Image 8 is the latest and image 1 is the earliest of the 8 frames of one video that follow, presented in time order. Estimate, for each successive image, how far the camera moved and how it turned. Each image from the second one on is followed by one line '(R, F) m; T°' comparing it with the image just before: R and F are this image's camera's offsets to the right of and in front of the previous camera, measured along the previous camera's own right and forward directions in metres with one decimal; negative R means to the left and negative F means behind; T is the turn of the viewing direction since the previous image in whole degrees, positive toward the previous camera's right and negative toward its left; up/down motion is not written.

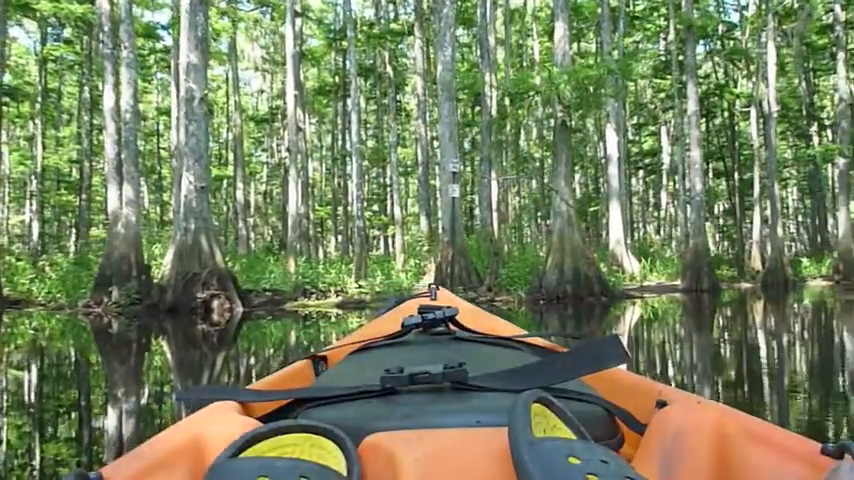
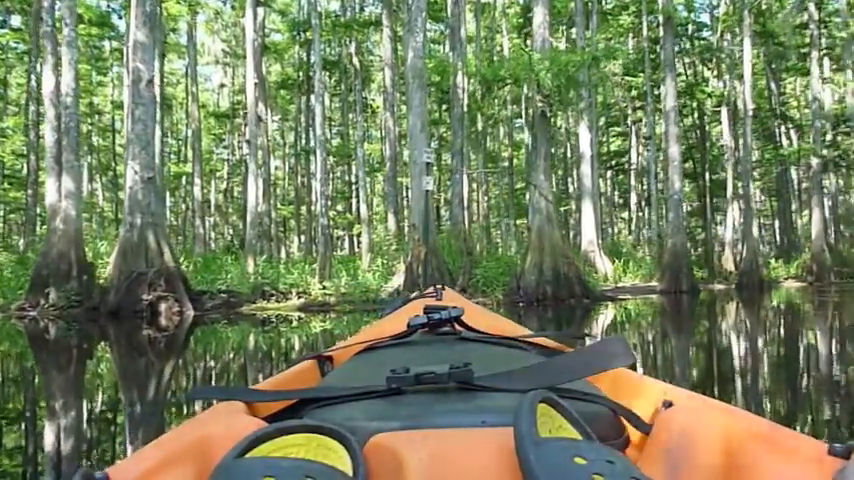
(-0.1, +0.6) m; +3°
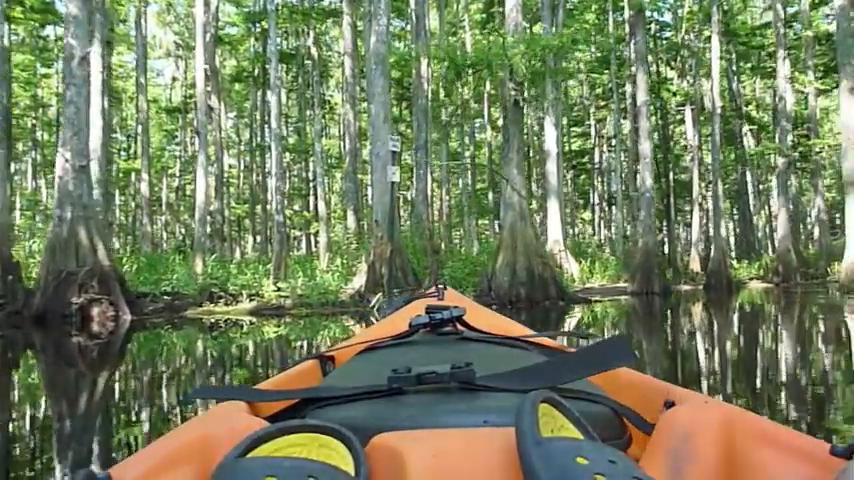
(-0.1, +0.6) m; +3°
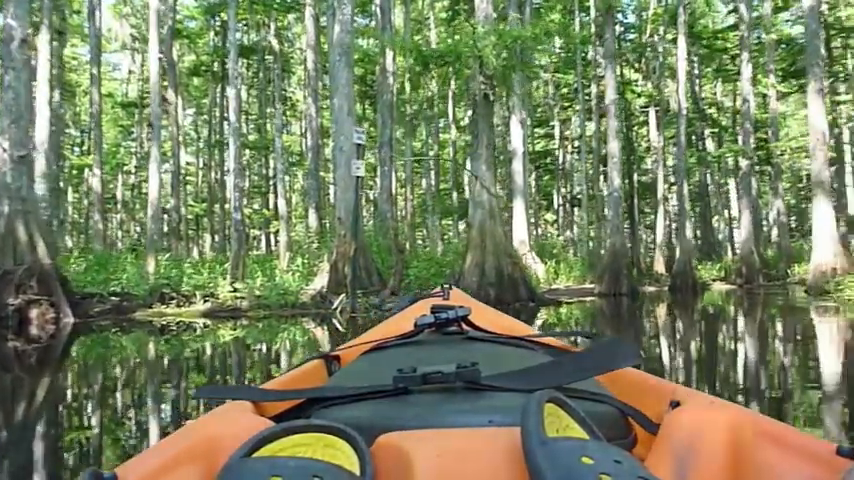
(0.0, +0.3) m; +3°
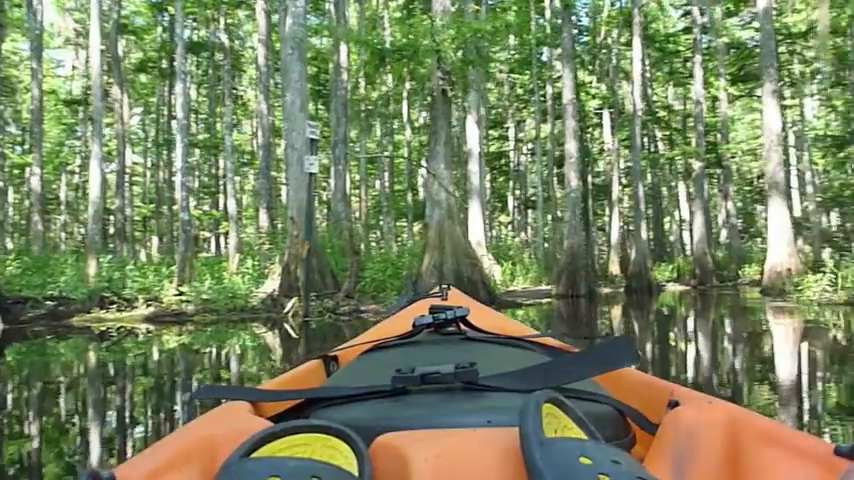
(0.0, +0.2) m; +3°
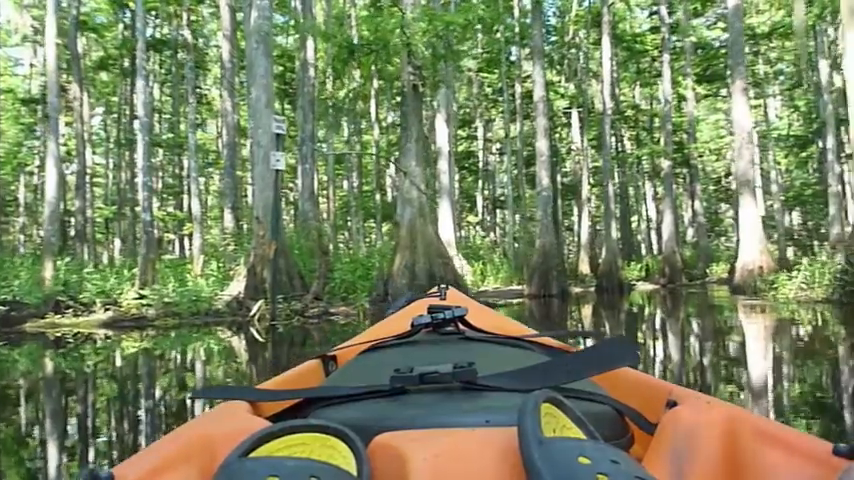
(0.0, +0.2) m; +2°
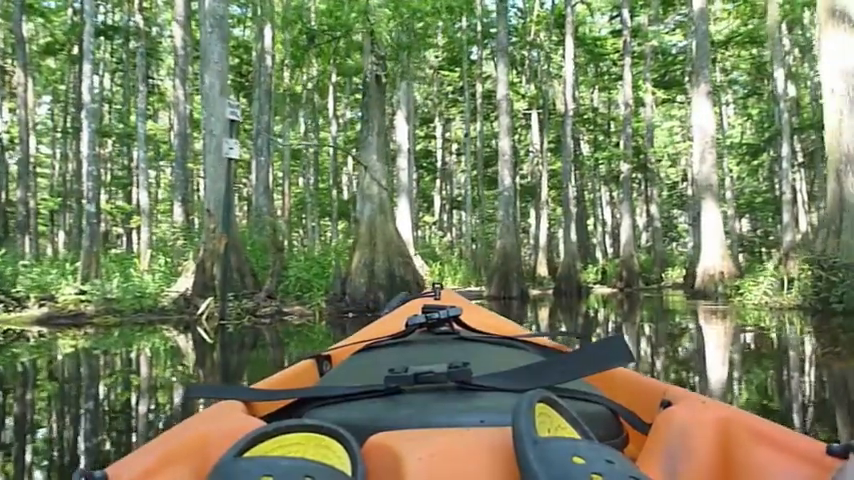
(0.0, +0.3) m; +3°
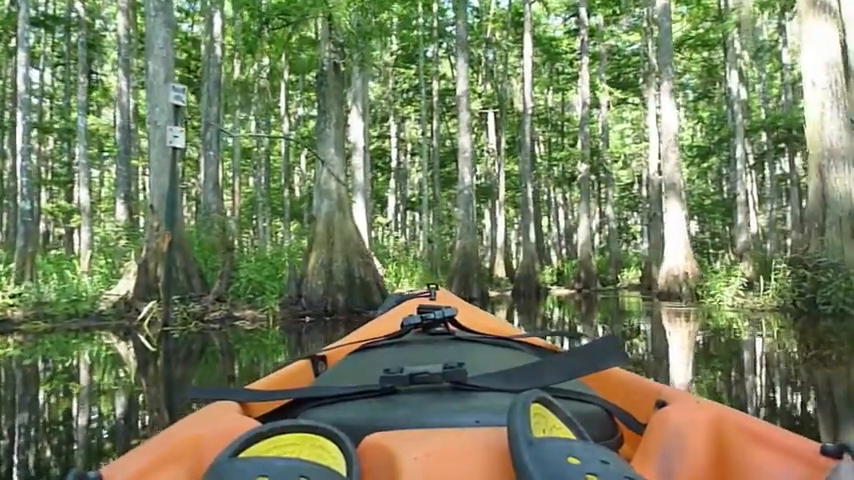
(-0.1, +0.3) m; +3°
